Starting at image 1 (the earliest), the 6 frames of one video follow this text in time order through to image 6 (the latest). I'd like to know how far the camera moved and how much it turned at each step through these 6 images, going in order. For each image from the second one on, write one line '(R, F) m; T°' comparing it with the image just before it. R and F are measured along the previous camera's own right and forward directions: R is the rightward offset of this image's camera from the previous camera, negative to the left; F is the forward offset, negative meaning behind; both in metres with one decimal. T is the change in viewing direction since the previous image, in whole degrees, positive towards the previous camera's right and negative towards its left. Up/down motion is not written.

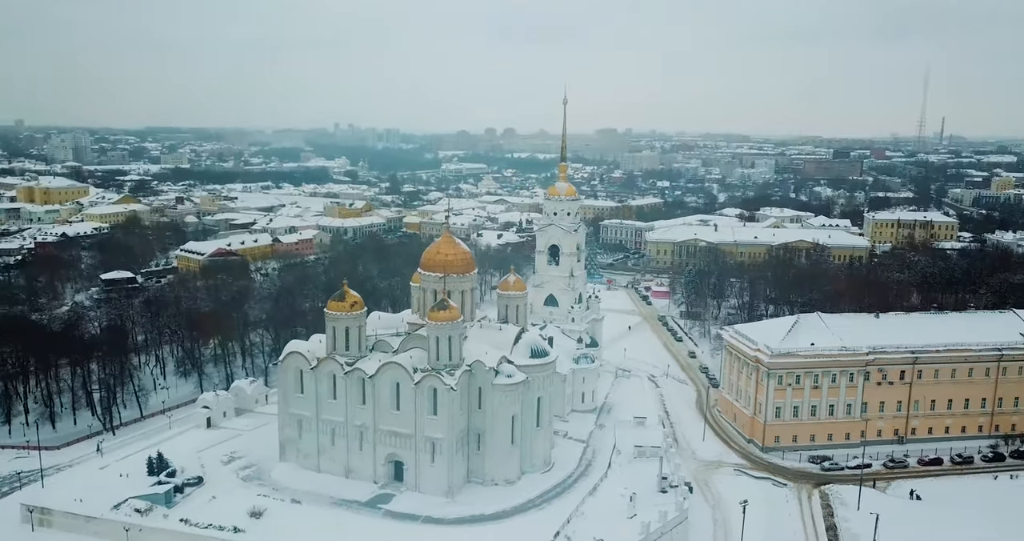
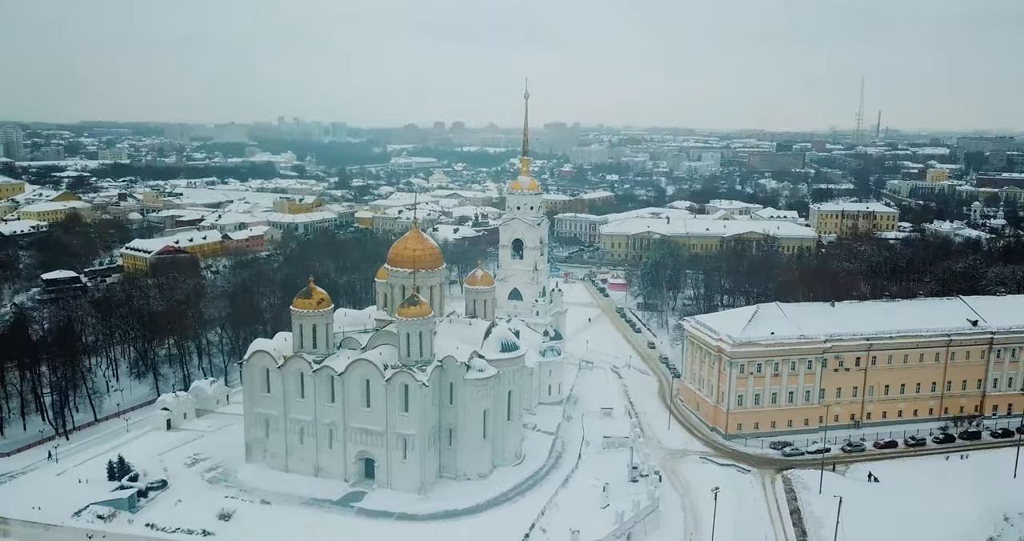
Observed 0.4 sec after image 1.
(-0.7, 0.0) m; +4°
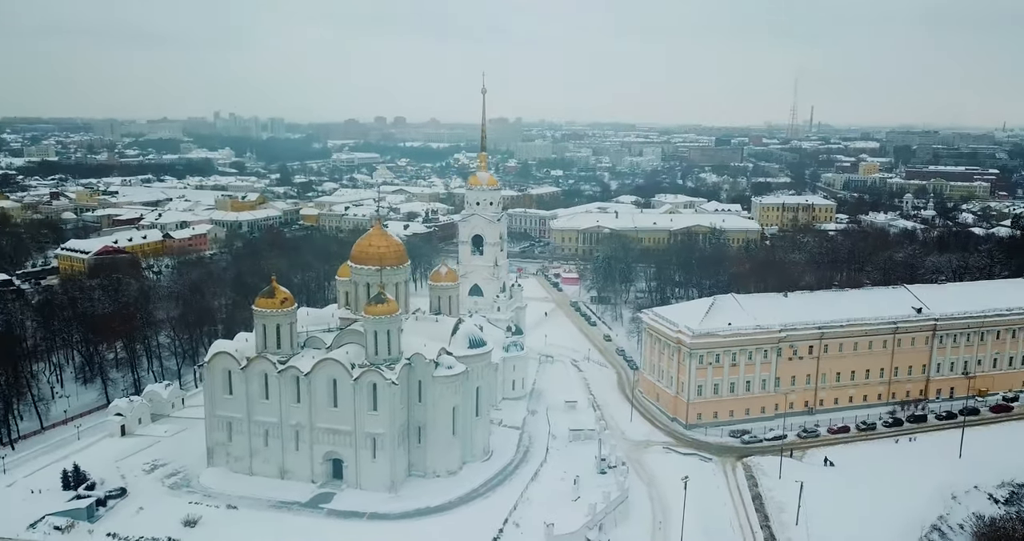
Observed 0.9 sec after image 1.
(-0.9, 0.0) m; +4°
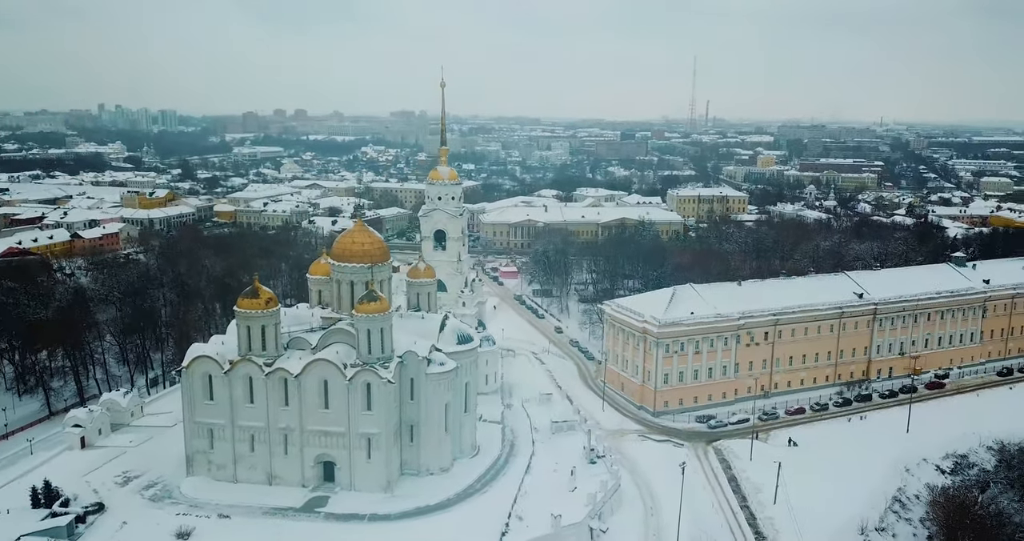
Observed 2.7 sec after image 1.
(-3.2, +0.1) m; +7°
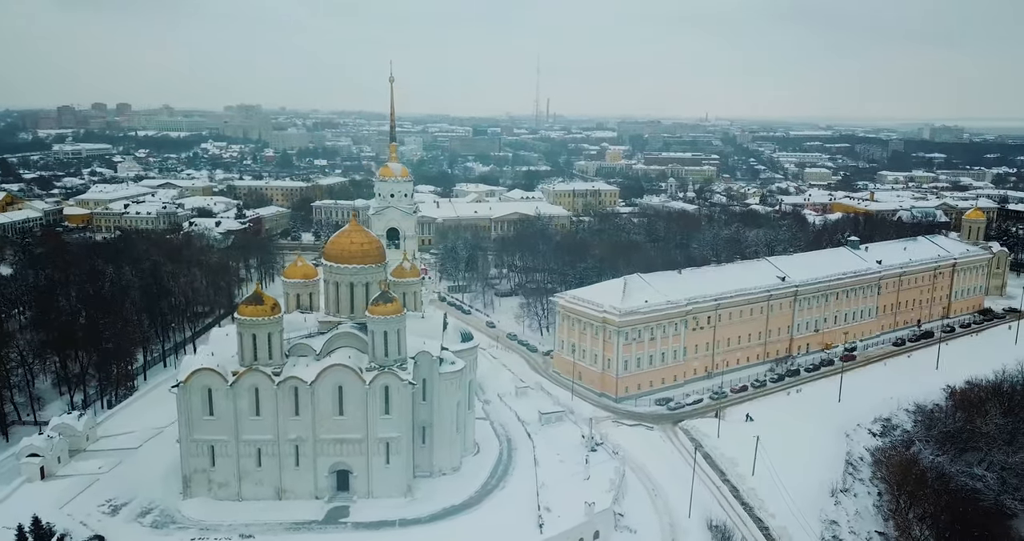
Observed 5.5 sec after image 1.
(-5.9, +0.4) m; +11°
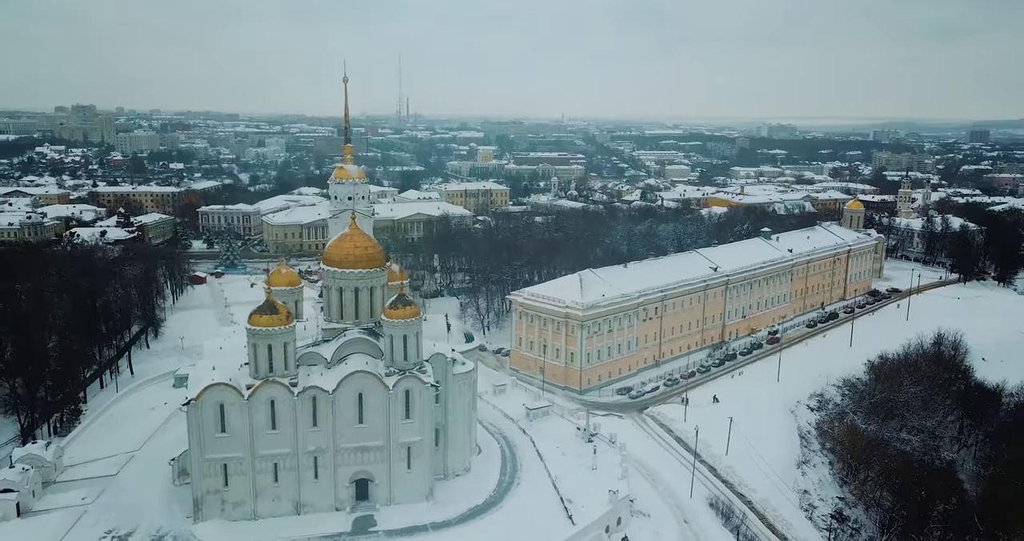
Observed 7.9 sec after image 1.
(-5.3, +0.1) m; +10°
